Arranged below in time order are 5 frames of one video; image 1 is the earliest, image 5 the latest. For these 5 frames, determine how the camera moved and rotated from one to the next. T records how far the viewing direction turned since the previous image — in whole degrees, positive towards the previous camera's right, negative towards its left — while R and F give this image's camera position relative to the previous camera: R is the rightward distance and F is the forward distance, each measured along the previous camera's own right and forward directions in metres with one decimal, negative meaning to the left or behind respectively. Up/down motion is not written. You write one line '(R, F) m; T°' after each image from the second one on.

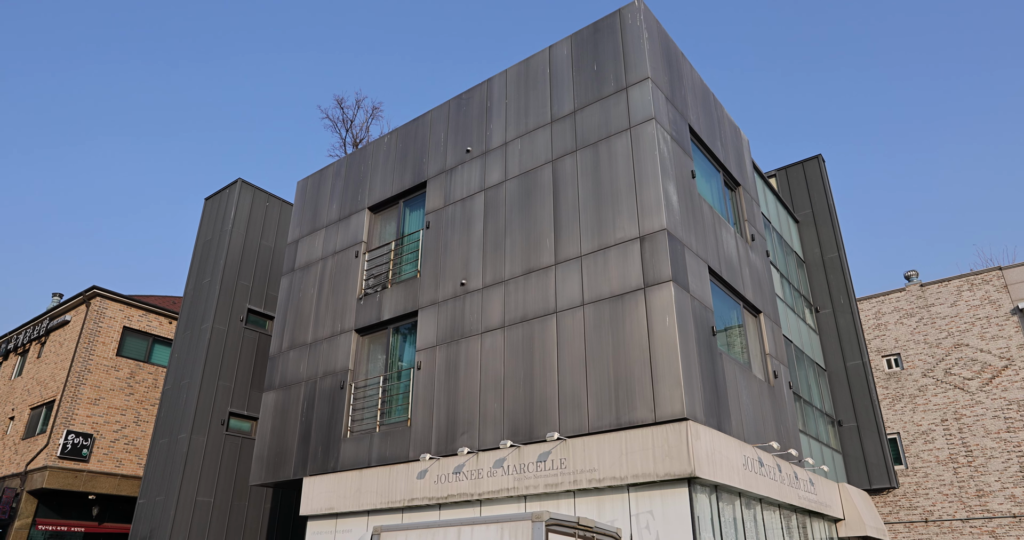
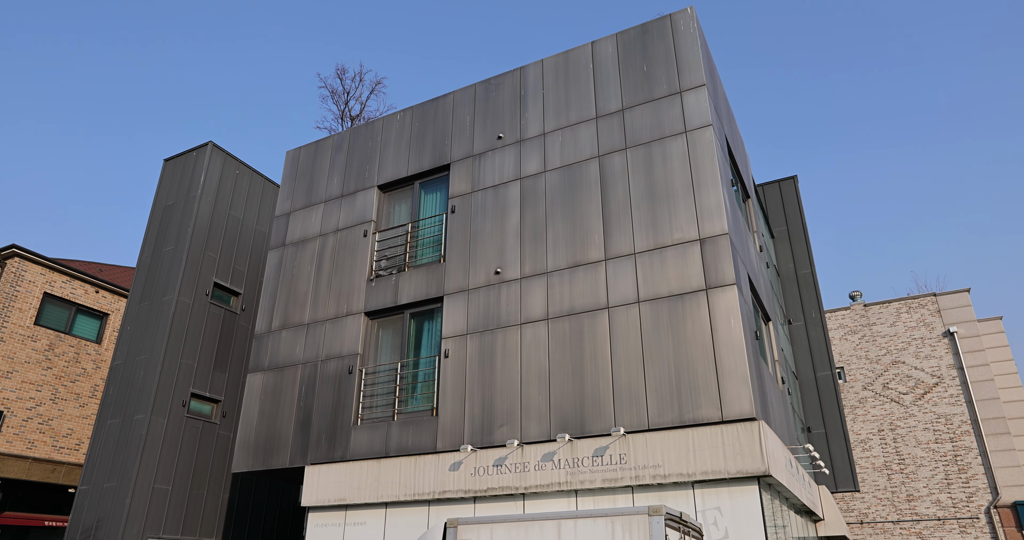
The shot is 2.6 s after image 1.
(-2.5, +0.4) m; +9°
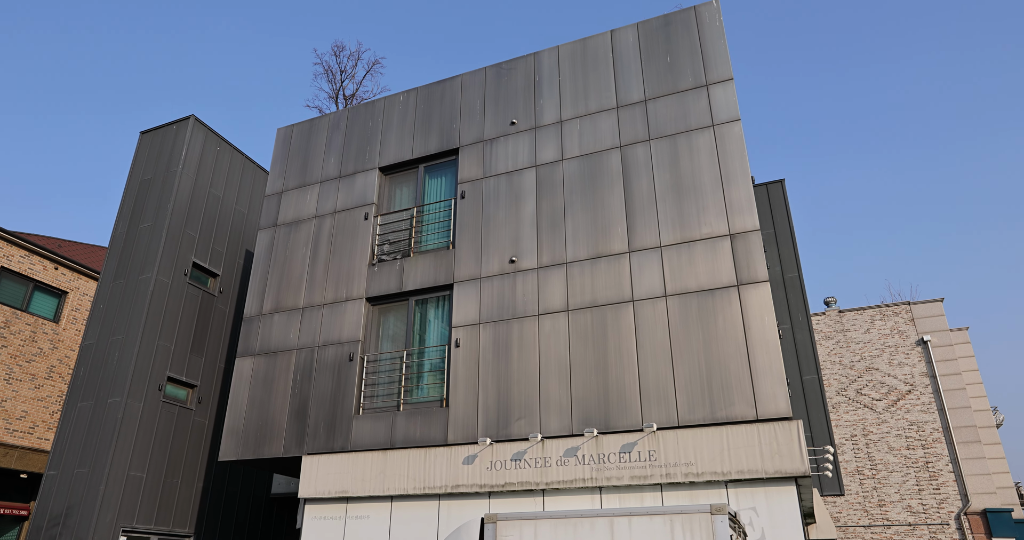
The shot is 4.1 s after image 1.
(-1.1, +0.4) m; +4°
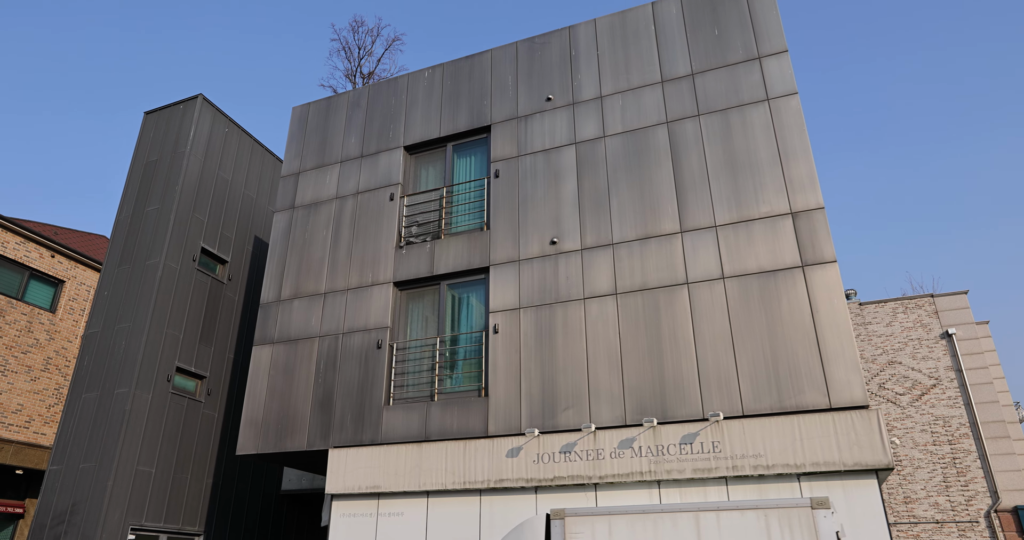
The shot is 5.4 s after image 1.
(-0.9, +0.7) m; +1°
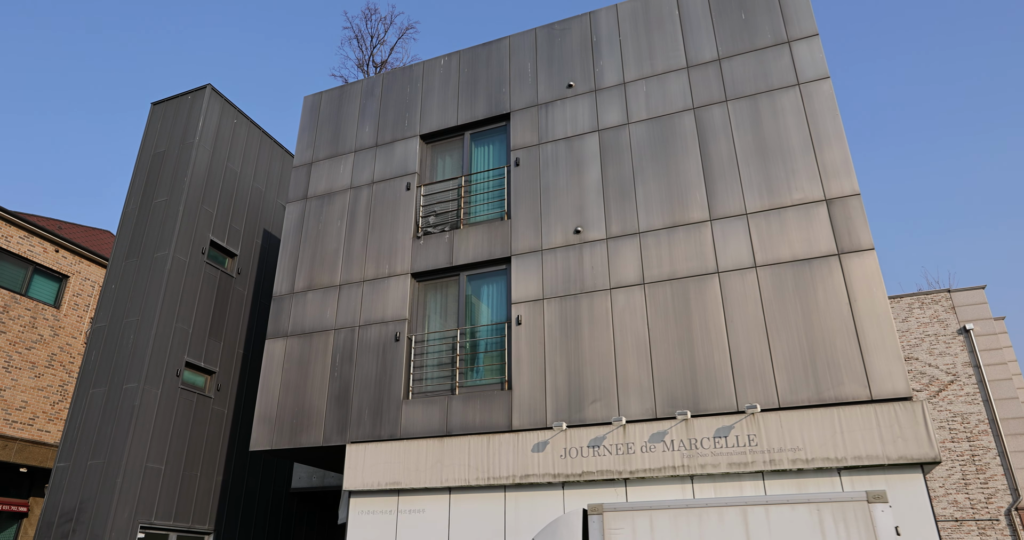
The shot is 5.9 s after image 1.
(-0.4, +0.3) m; 0°
